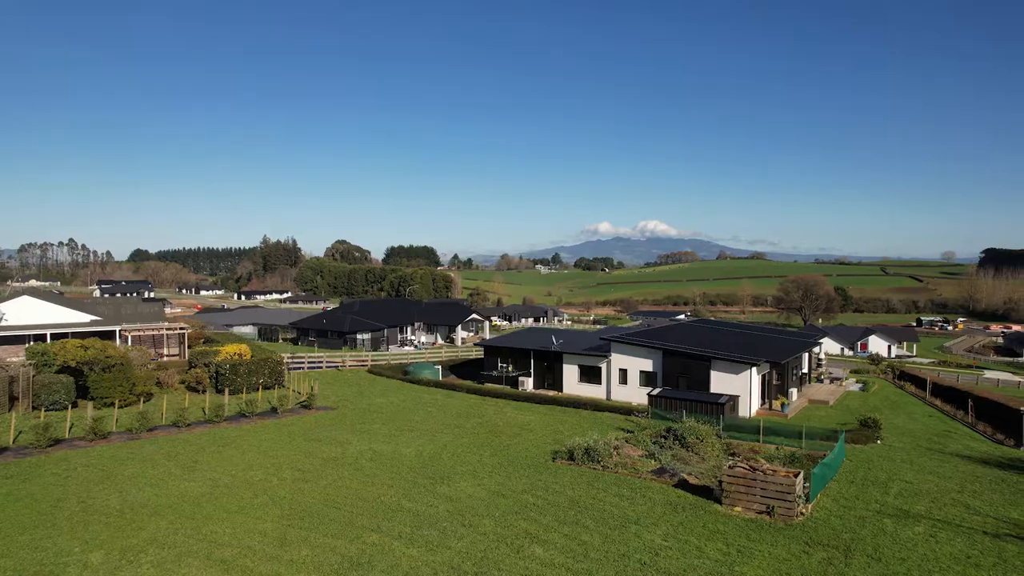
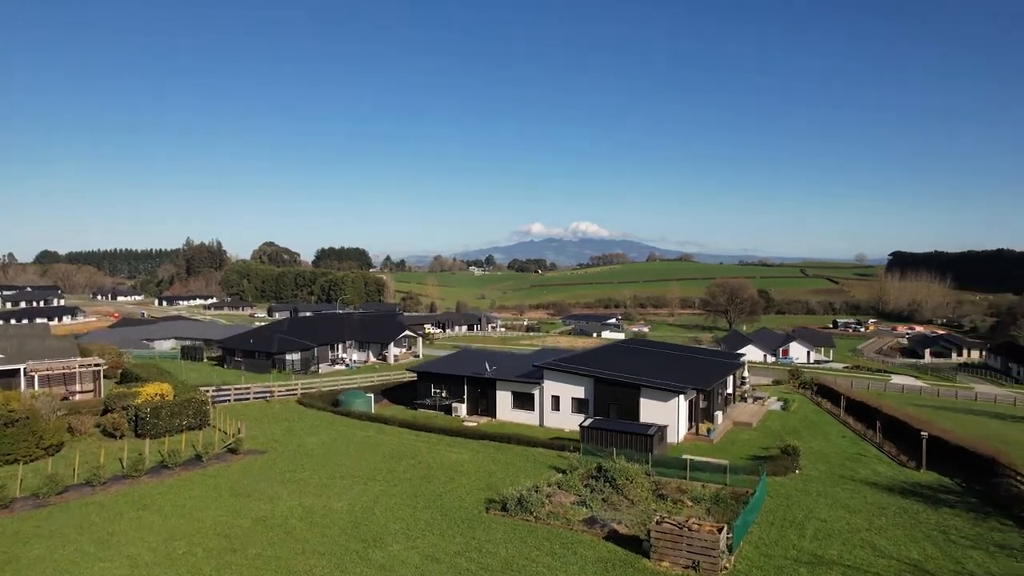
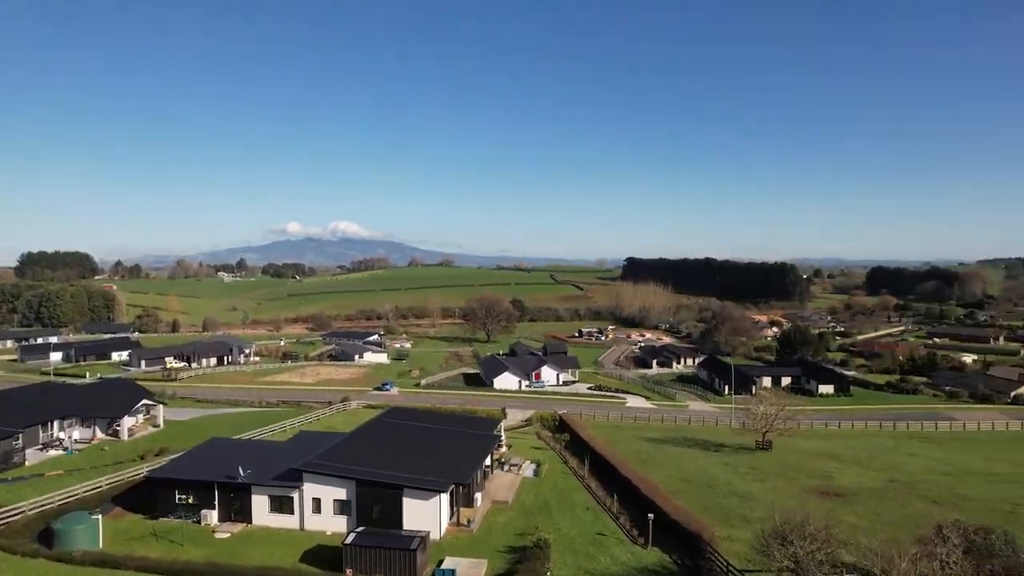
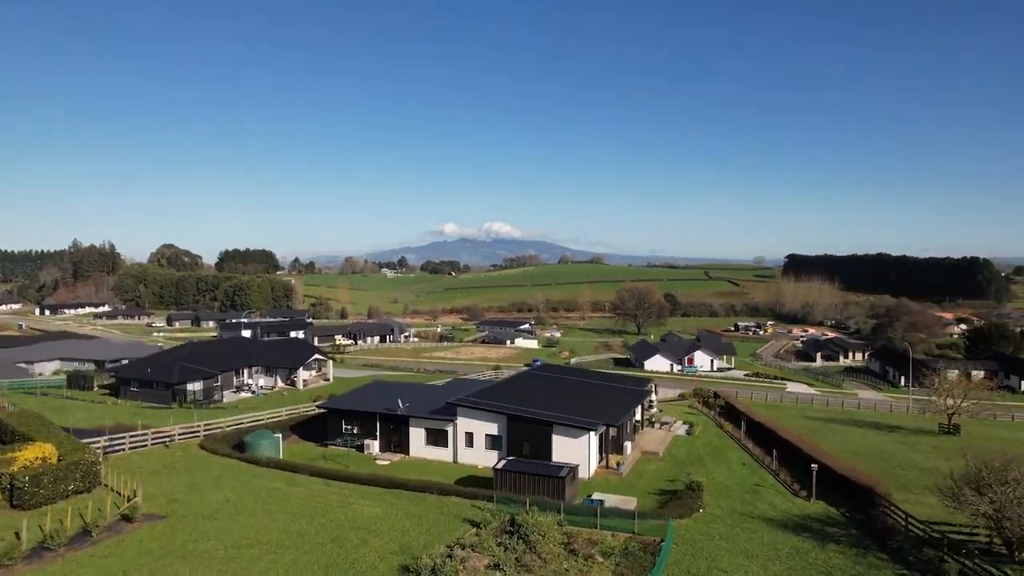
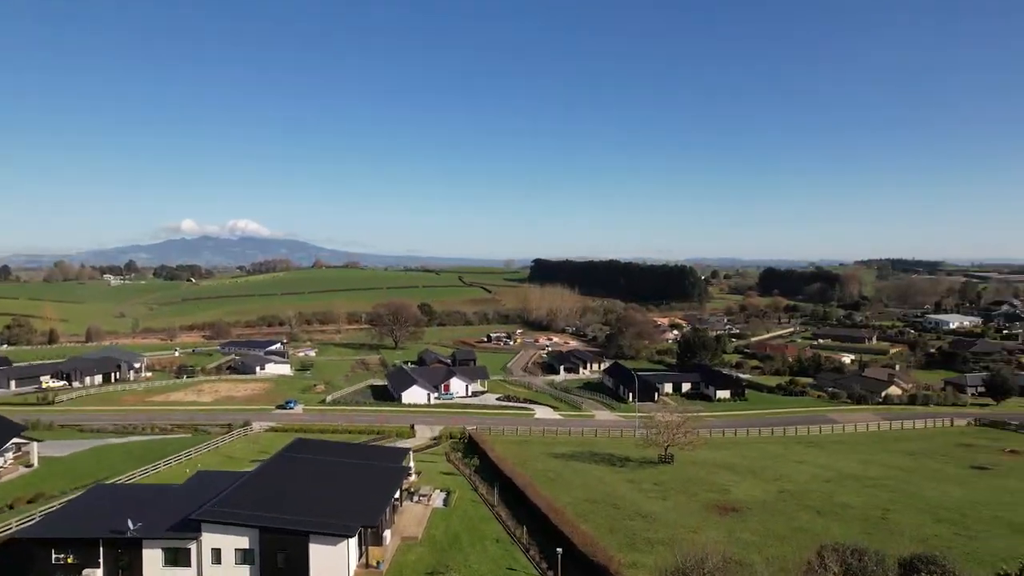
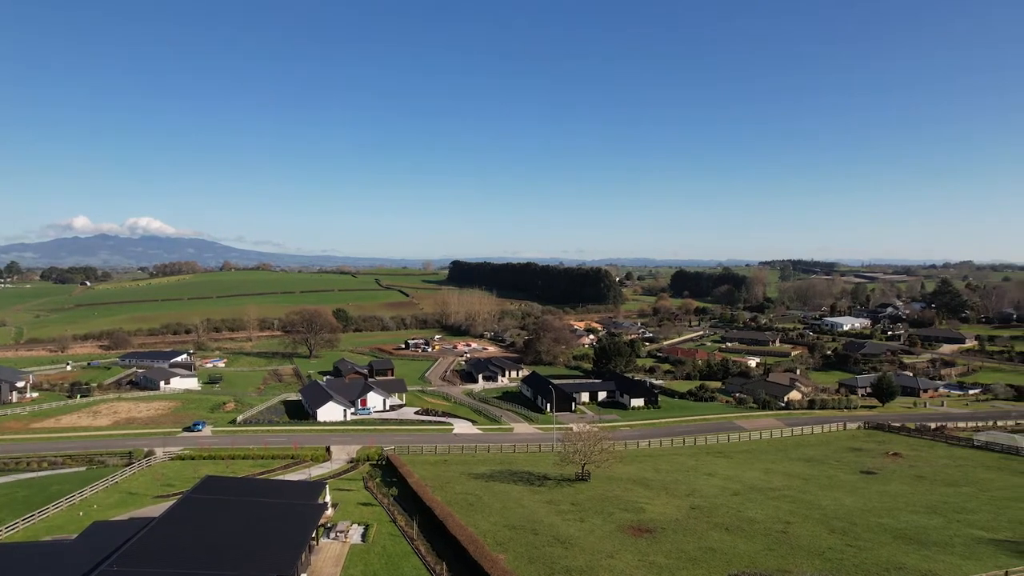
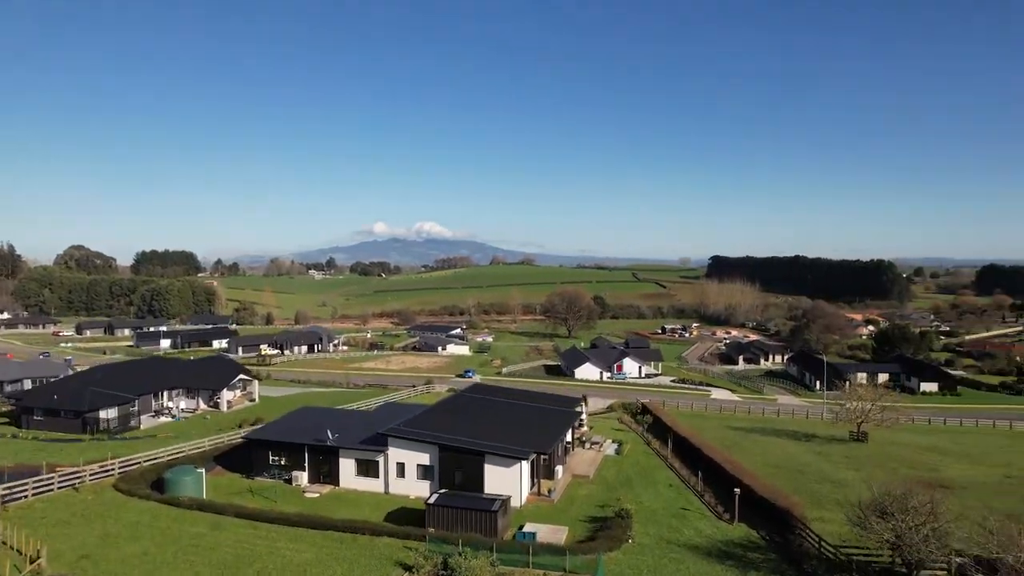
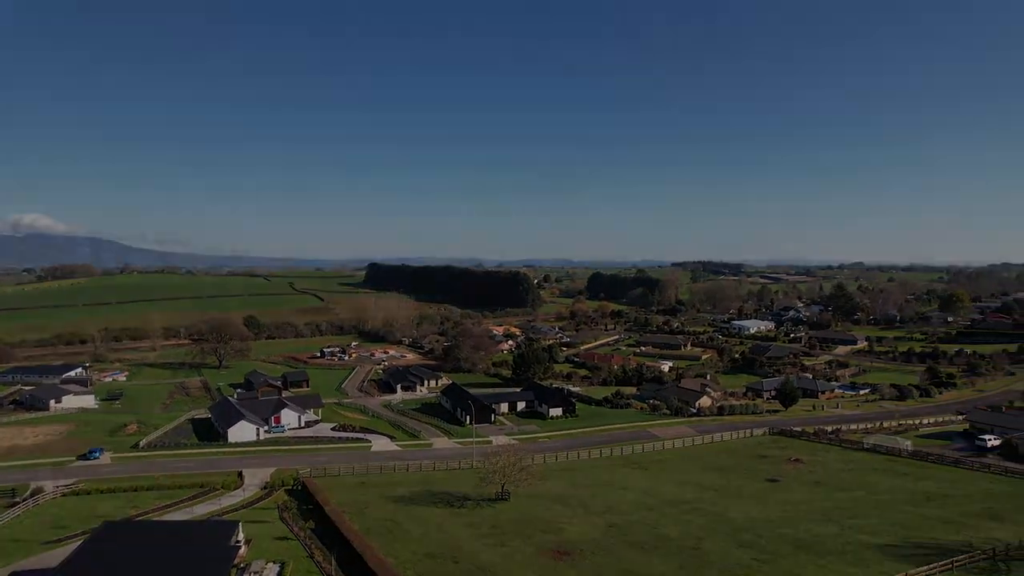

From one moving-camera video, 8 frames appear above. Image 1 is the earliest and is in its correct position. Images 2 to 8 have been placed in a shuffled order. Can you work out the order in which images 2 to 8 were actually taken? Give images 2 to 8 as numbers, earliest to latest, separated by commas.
2, 4, 7, 3, 5, 6, 8
